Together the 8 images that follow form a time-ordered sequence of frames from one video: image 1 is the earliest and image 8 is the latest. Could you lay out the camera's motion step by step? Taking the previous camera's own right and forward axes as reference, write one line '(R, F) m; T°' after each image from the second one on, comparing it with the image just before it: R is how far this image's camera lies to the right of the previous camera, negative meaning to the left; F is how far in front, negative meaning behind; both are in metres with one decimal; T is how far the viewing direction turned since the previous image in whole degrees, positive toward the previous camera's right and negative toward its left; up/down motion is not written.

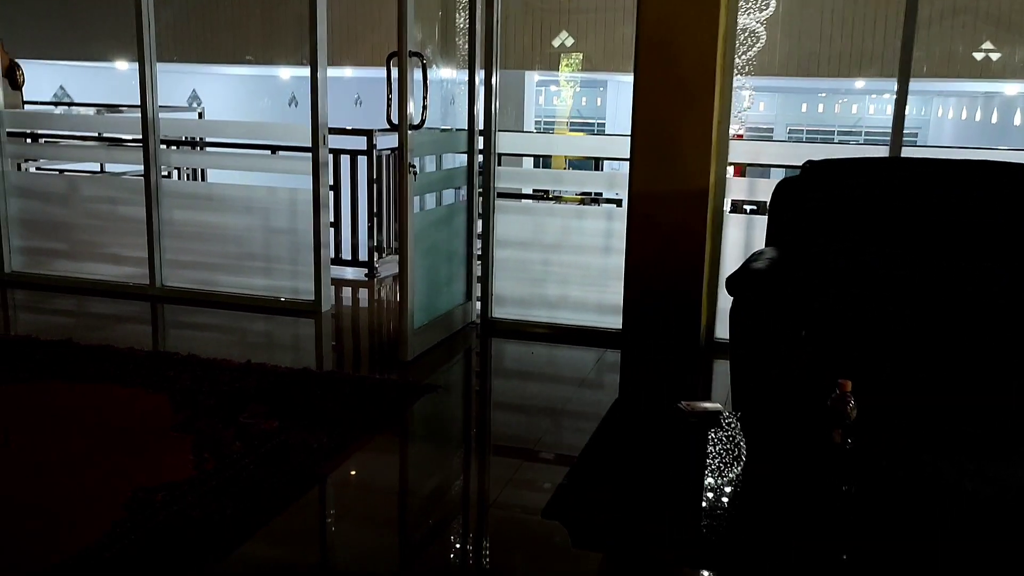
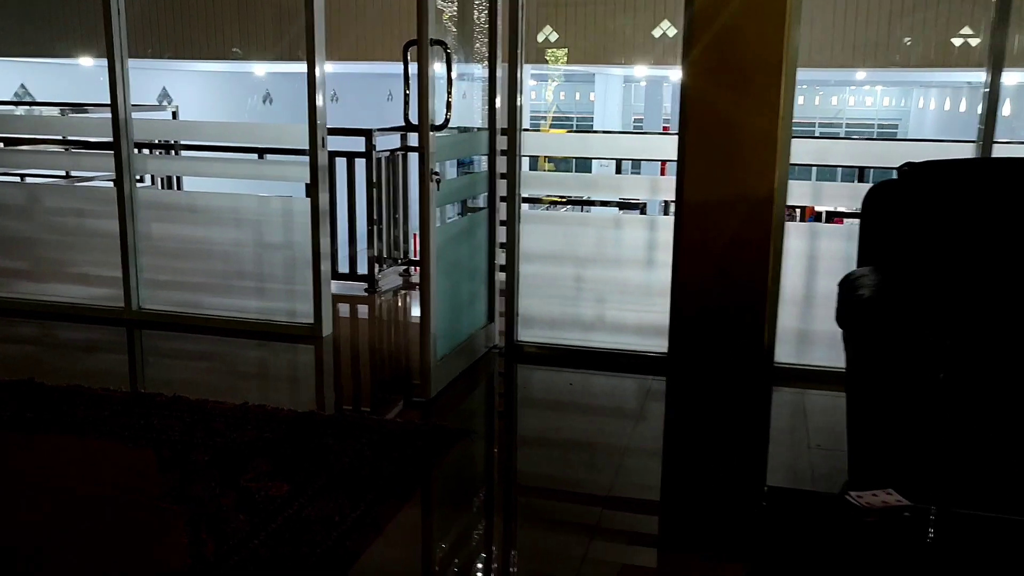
(-0.2, +0.5) m; +2°
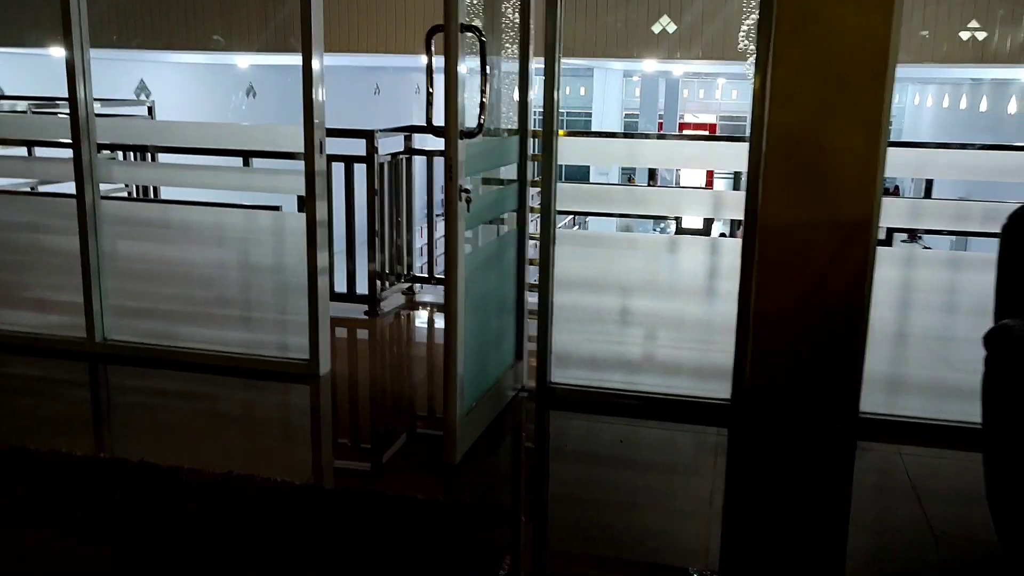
(-0.2, +0.6) m; +1°
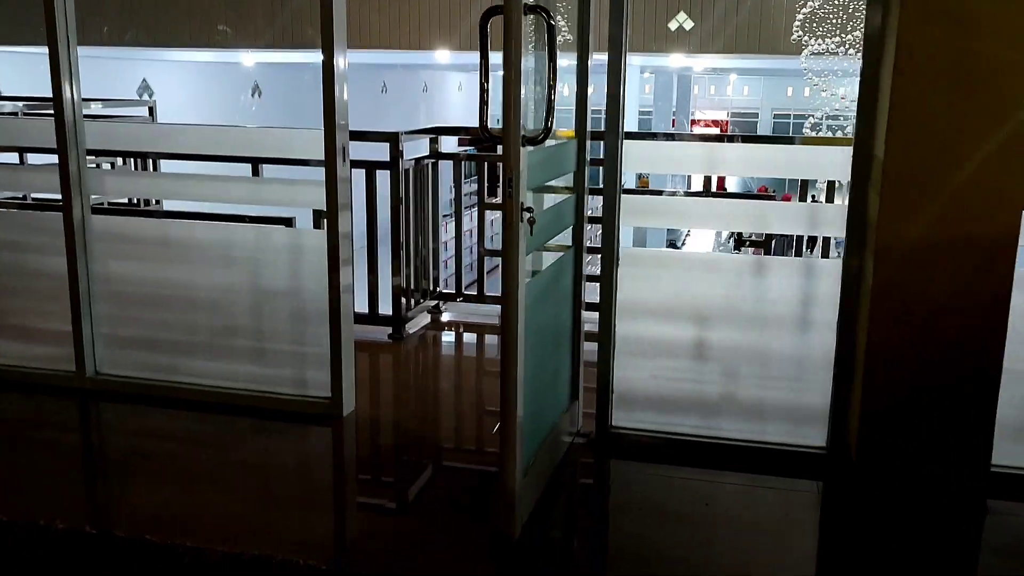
(-0.2, +0.5) m; 0°
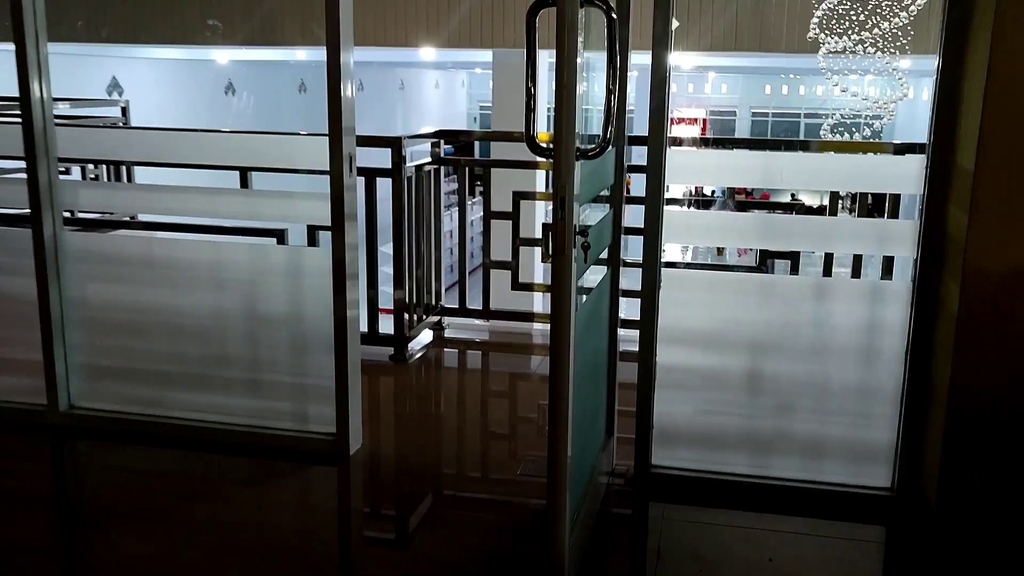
(-0.2, +0.3) m; +2°
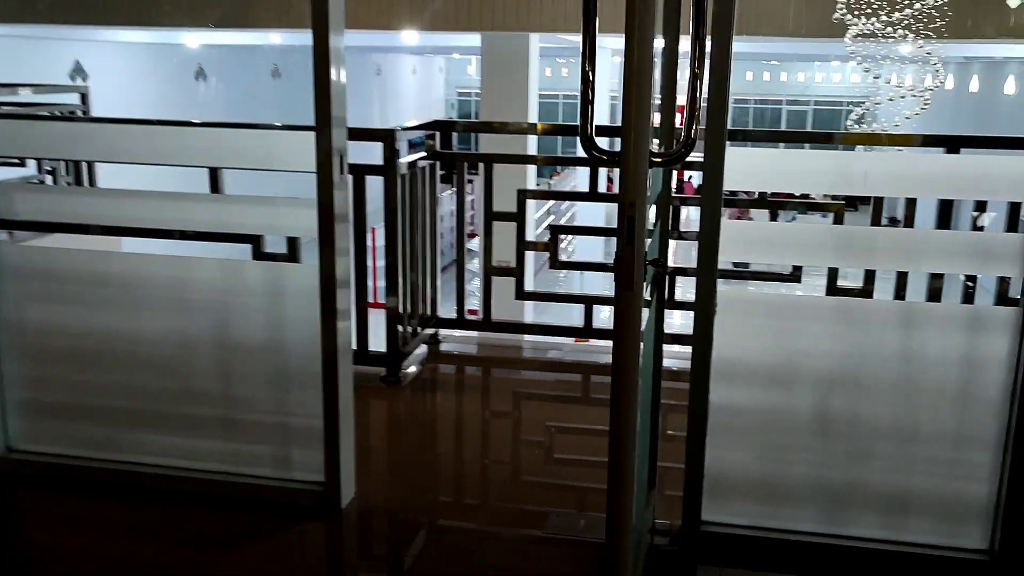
(-0.1, +0.4) m; +2°
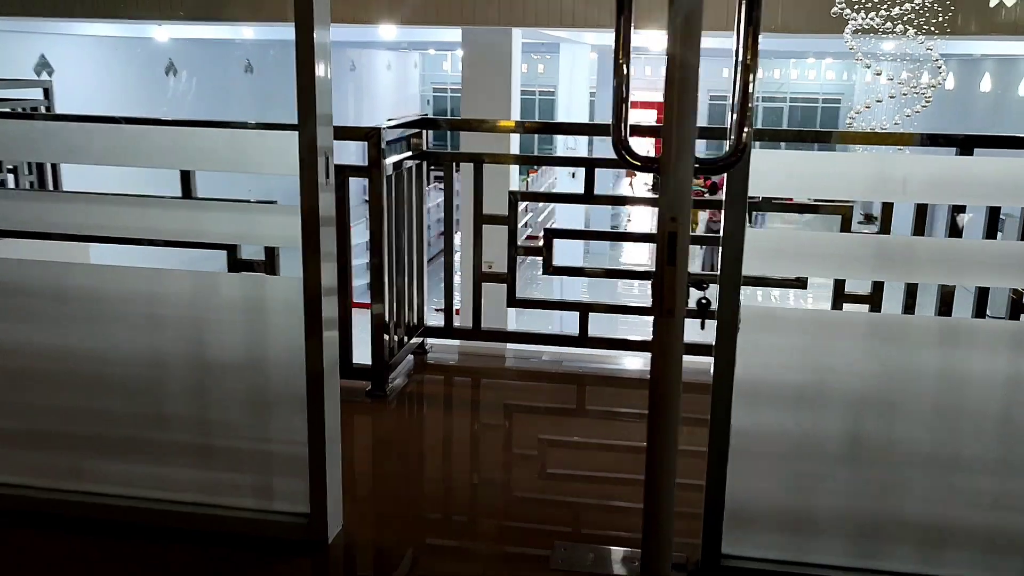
(-0.1, +0.2) m; +2°
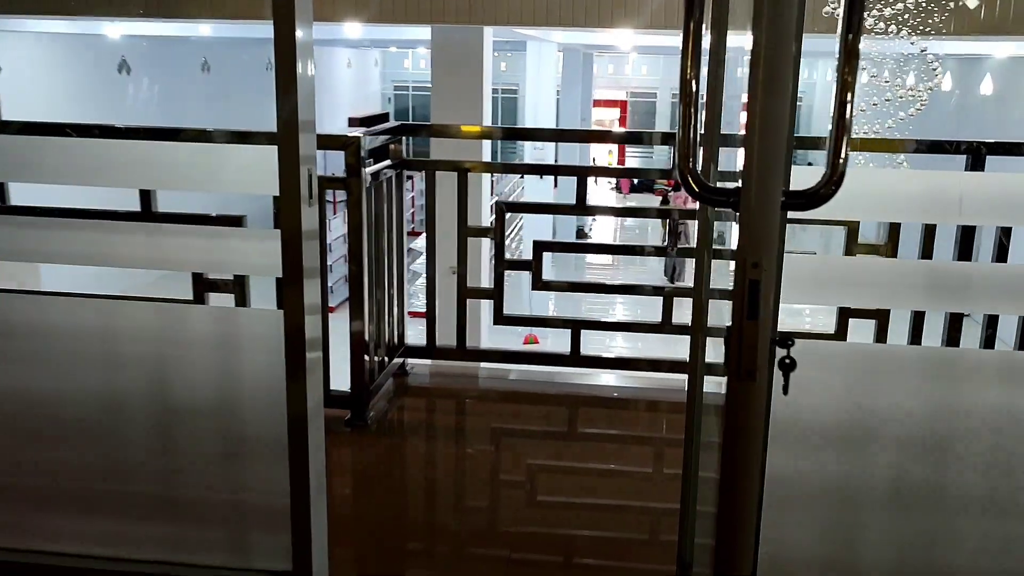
(-0.1, +0.2) m; +2°
